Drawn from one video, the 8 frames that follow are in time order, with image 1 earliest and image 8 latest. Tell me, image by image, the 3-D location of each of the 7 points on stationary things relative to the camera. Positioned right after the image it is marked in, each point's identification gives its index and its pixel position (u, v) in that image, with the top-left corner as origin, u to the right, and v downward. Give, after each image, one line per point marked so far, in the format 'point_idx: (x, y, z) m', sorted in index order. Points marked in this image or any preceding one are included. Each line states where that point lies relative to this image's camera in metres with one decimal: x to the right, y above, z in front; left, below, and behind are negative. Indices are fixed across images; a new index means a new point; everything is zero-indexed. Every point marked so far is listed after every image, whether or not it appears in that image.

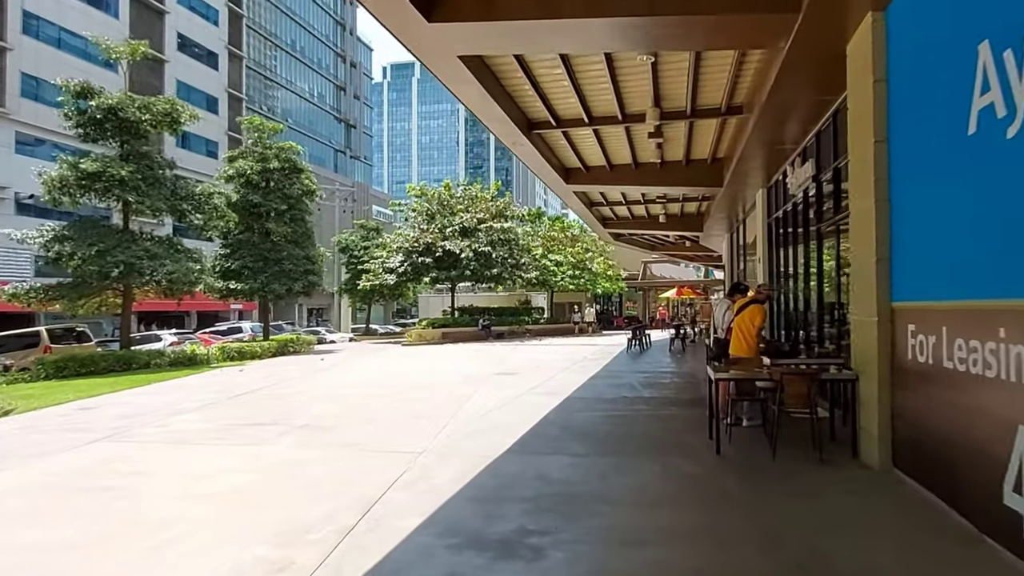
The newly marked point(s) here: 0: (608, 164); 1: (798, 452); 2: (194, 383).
0: (+2.2, +2.8, +15.1) m
1: (+2.8, -1.6, +6.5) m
2: (-7.3, -2.2, +15.3) m
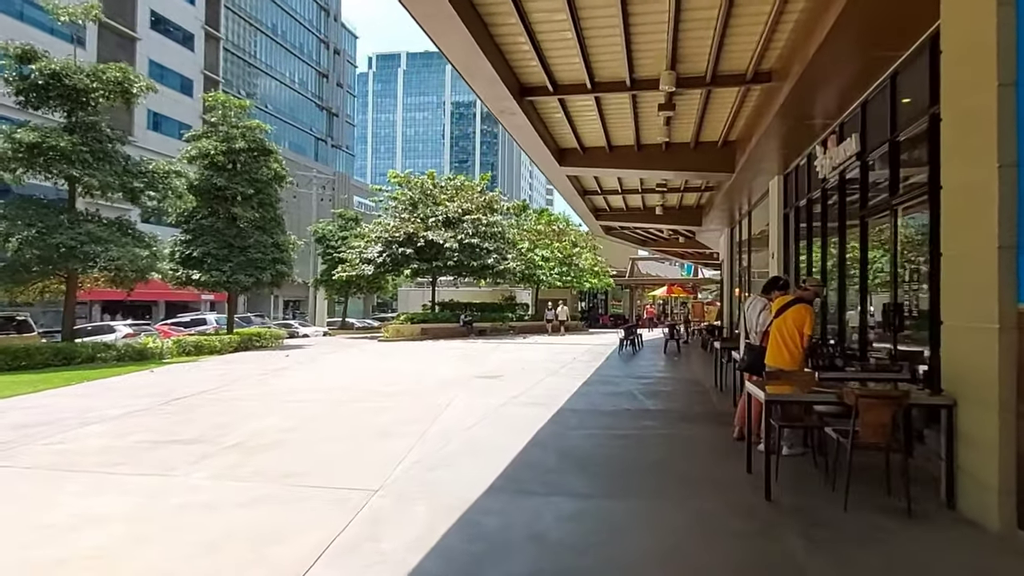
0: (+1.9, +2.9, +13.5) m
1: (+2.7, -1.6, +5.0) m
2: (-7.6, -1.9, +13.4) m
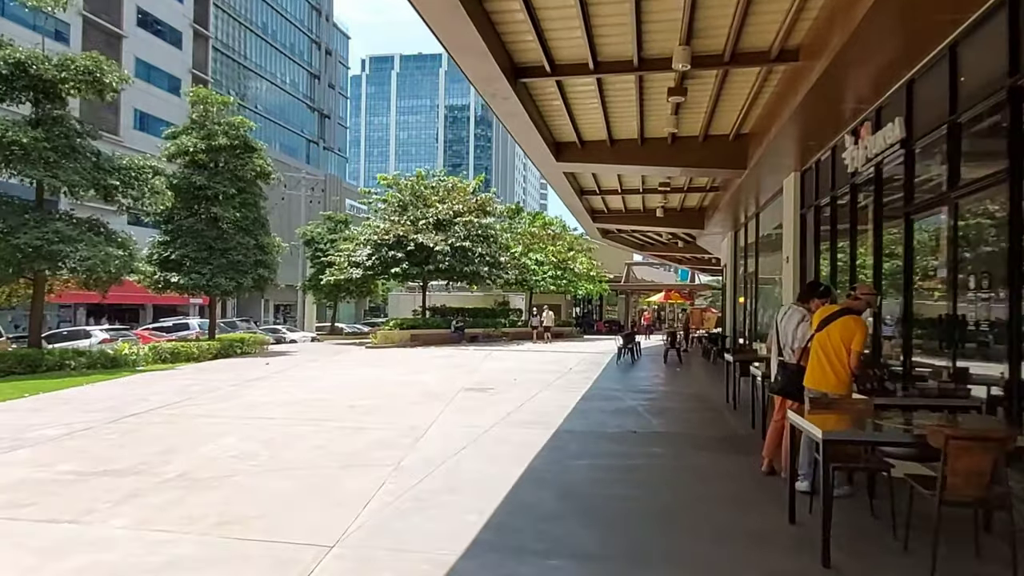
0: (+1.8, +2.8, +12.5) m
1: (+2.7, -1.6, +3.9) m
2: (-7.8, -1.9, +12.3) m
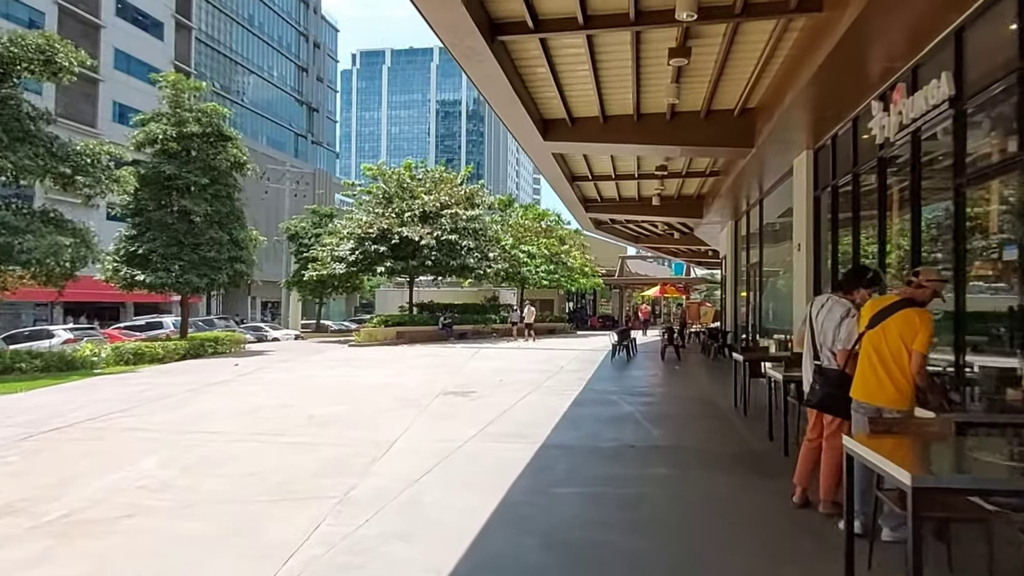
0: (+1.5, +3.0, +11.3) m
1: (+2.5, -1.6, +2.7) m
2: (-8.0, -1.9, +11.0) m
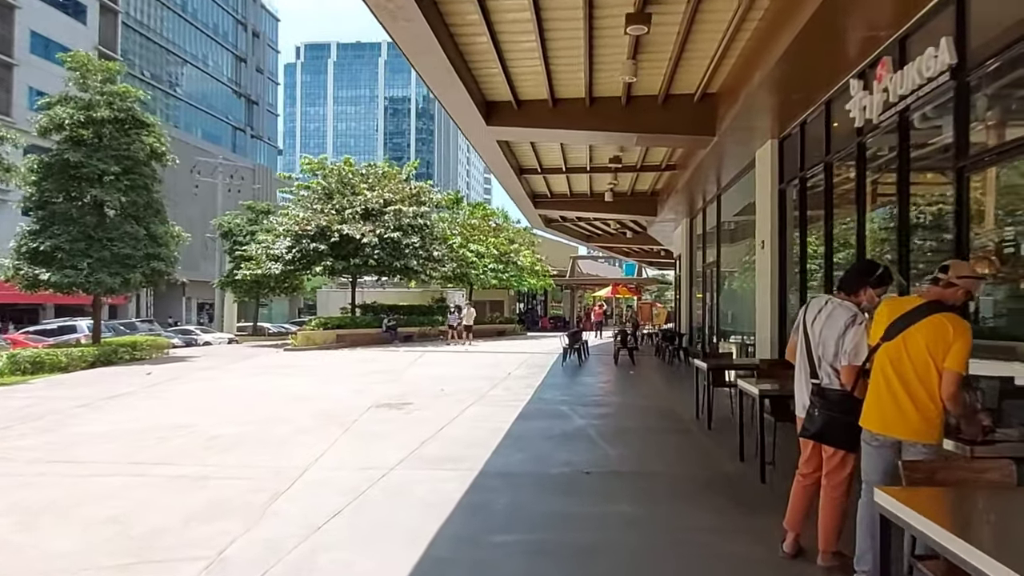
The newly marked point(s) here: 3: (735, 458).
0: (+0.6, +3.0, +10.3) m
1: (+2.2, -1.6, +1.8) m
2: (-8.9, -1.9, +9.3) m
3: (+2.2, -1.7, +6.7) m
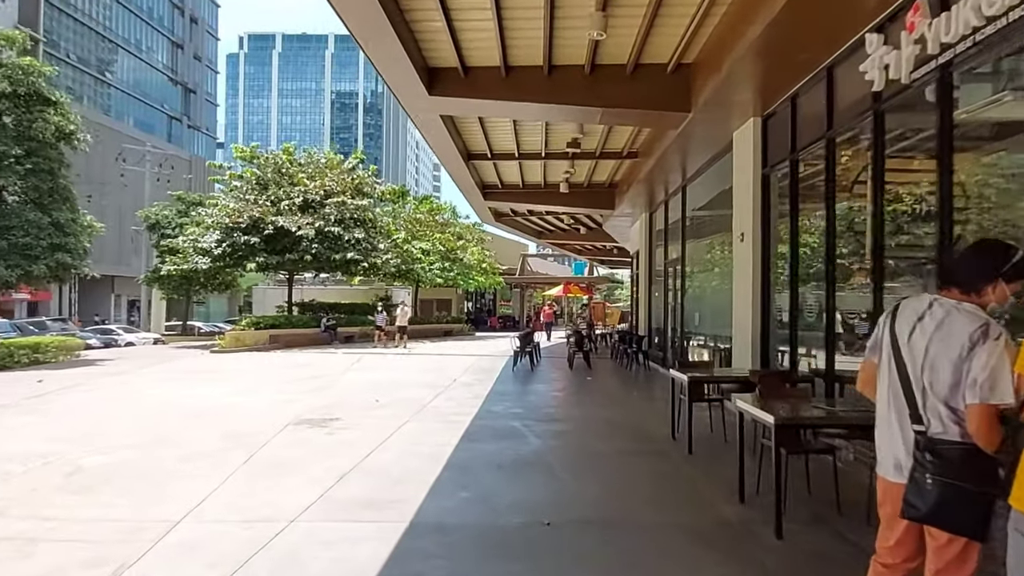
0: (-0.1, +3.0, +8.8) m
1: (+2.0, -1.5, +0.5) m
2: (-9.6, -1.8, +7.1) m
3: (+1.8, -1.7, +5.4) m
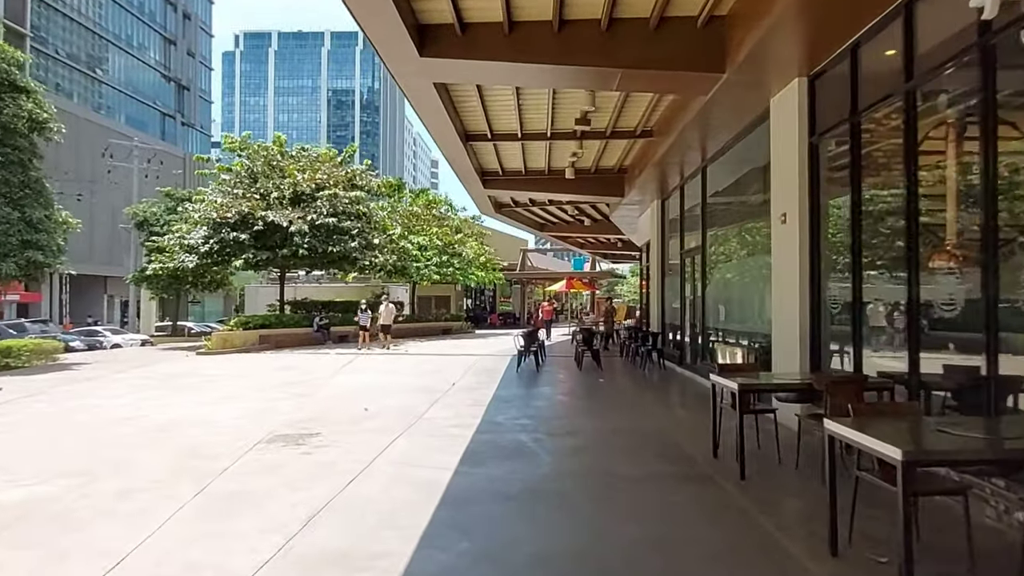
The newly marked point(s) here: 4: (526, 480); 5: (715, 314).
0: (-0.1, +3.1, +7.6) m
1: (+2.1, -1.5, -0.8) m
2: (-9.5, -1.8, +5.9) m
3: (+1.8, -1.6, +4.1) m
4: (+0.1, -1.7, +5.8) m
5: (+3.7, -0.5, +12.1) m
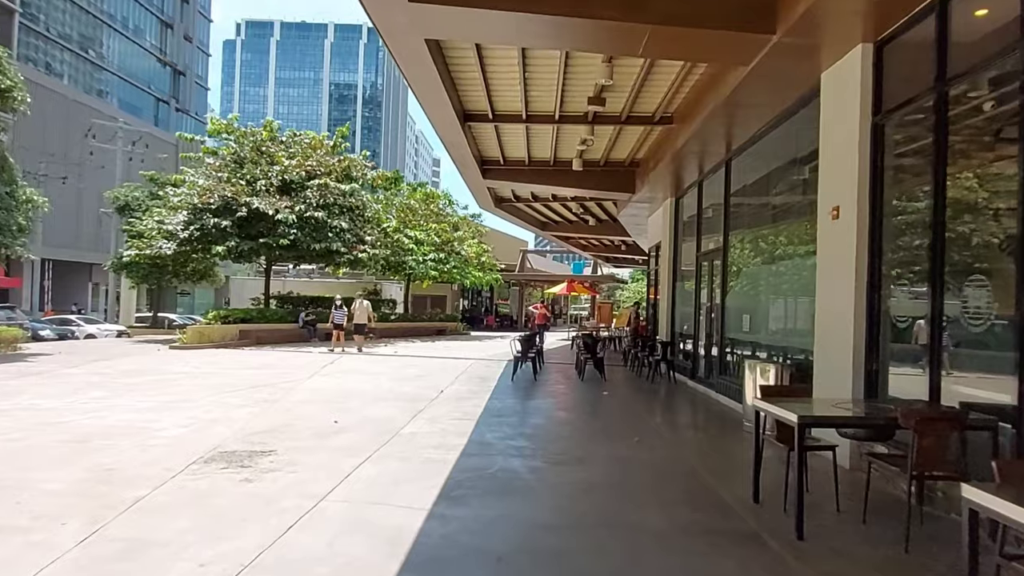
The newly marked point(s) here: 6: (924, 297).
0: (0.0, +3.1, +6.3) m
1: (+2.1, -1.5, -2.0) m
2: (-9.5, -1.4, +4.5) m
3: (+1.8, -1.6, +2.8) m
4: (0.0, -1.6, +4.5) m
5: (+3.7, -0.6, +10.9) m
6: (+3.4, -0.1, +5.6) m
